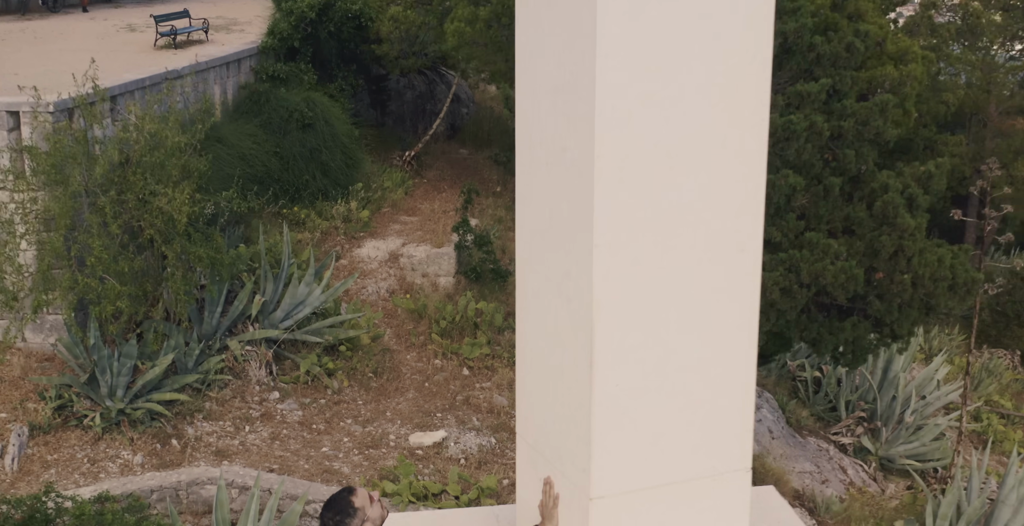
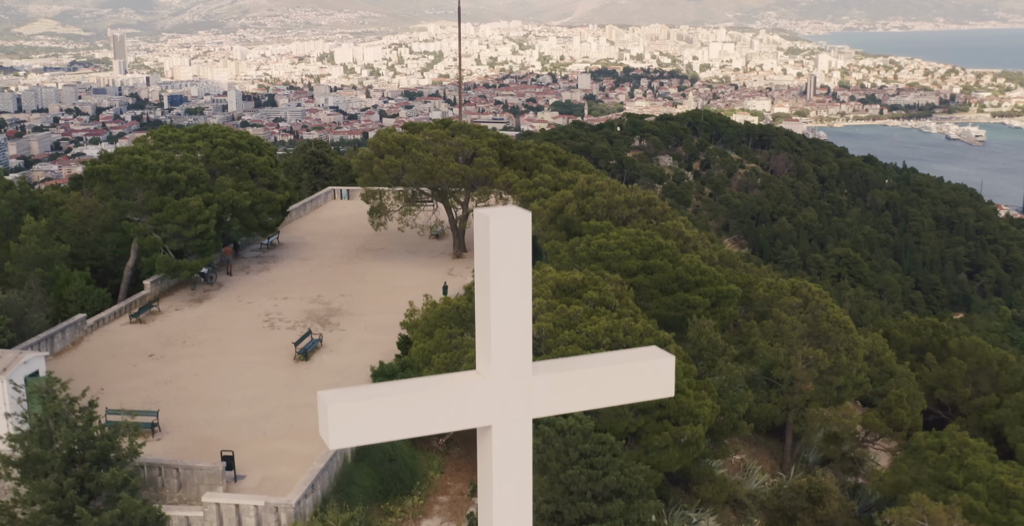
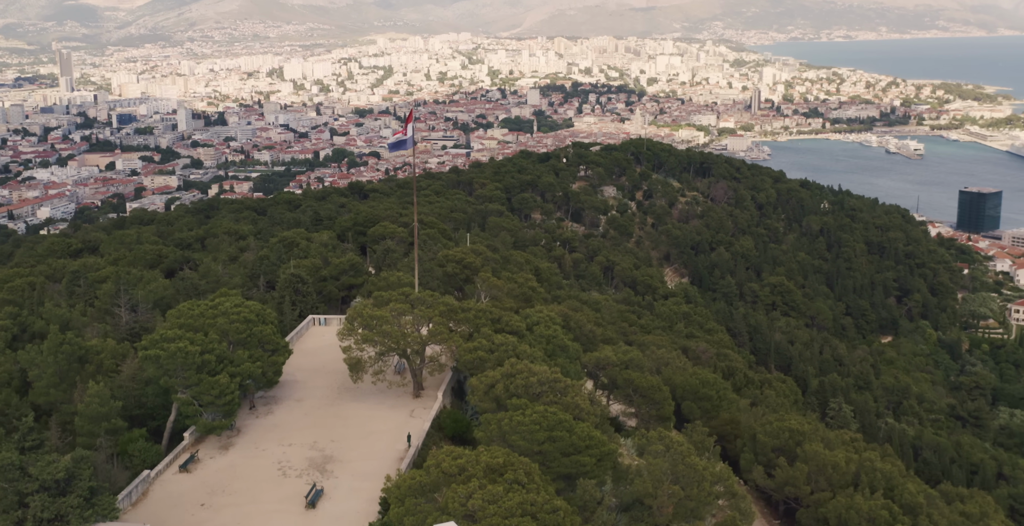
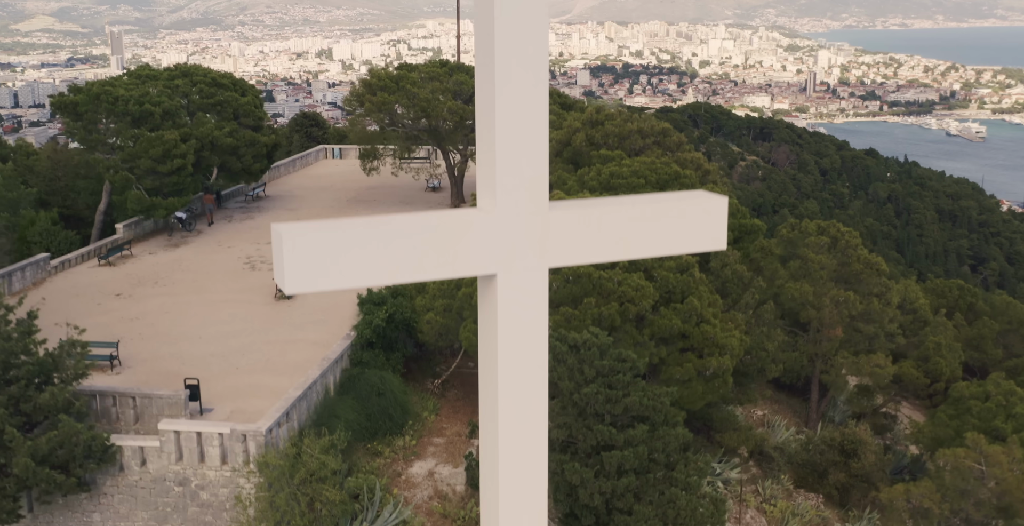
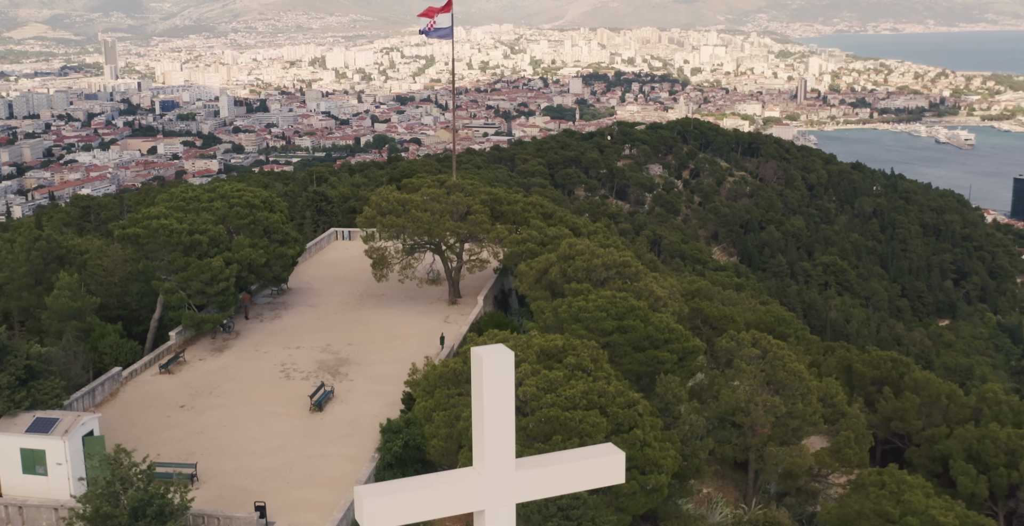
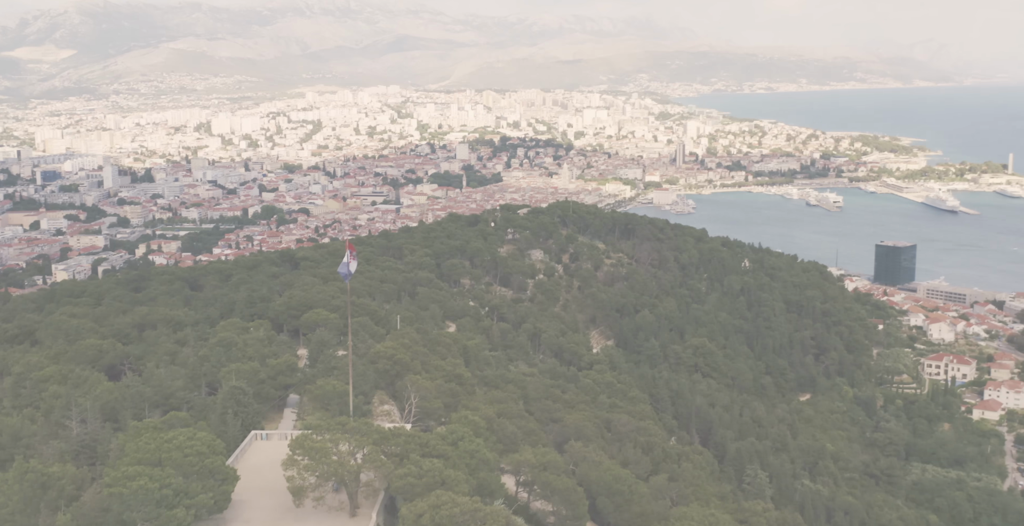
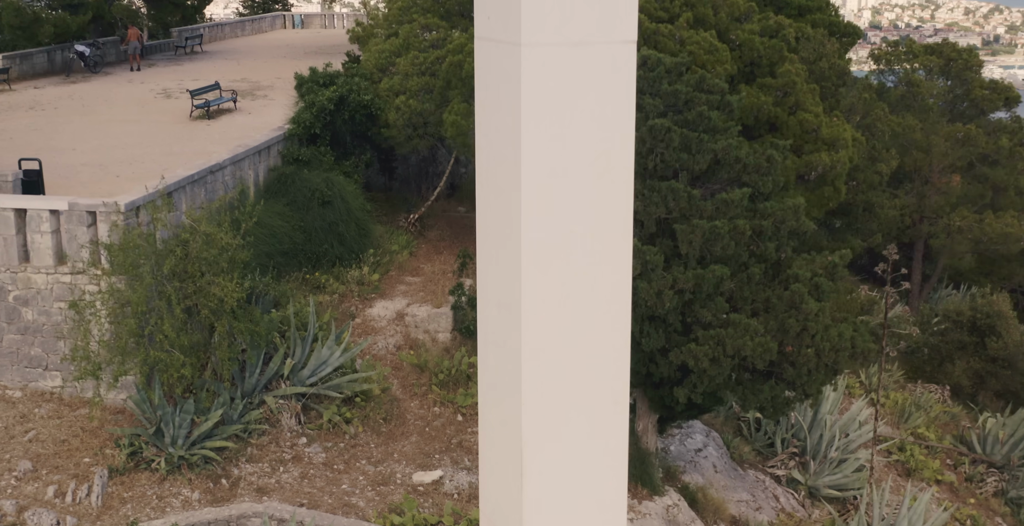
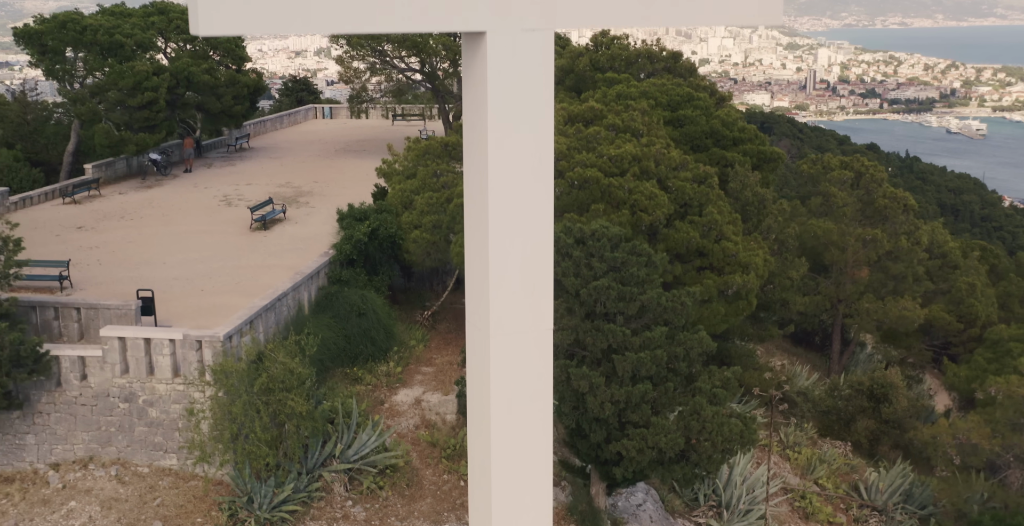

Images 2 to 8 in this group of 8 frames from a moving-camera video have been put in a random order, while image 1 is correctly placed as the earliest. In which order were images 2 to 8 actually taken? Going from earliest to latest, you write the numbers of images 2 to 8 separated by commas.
7, 8, 4, 2, 5, 3, 6
